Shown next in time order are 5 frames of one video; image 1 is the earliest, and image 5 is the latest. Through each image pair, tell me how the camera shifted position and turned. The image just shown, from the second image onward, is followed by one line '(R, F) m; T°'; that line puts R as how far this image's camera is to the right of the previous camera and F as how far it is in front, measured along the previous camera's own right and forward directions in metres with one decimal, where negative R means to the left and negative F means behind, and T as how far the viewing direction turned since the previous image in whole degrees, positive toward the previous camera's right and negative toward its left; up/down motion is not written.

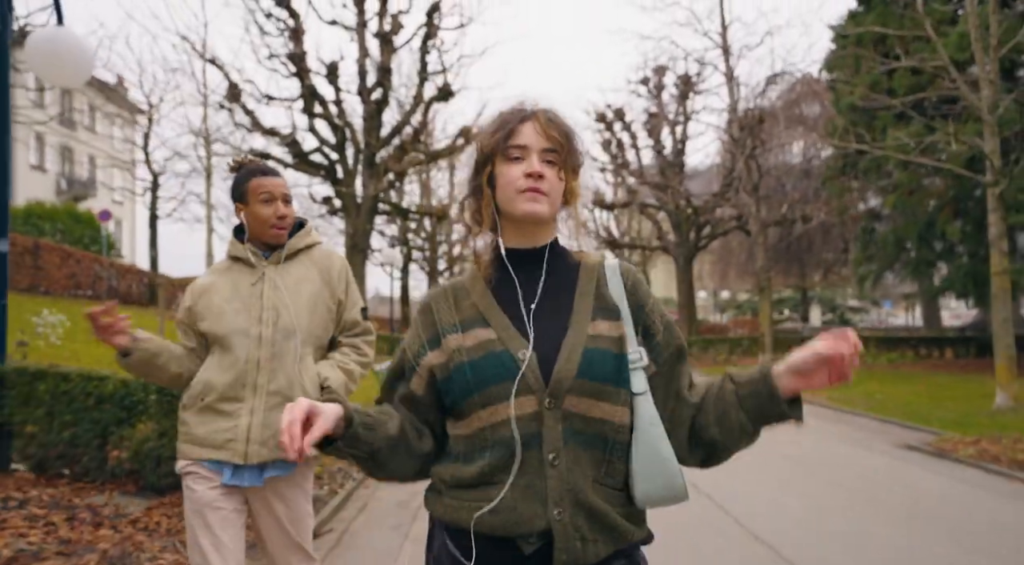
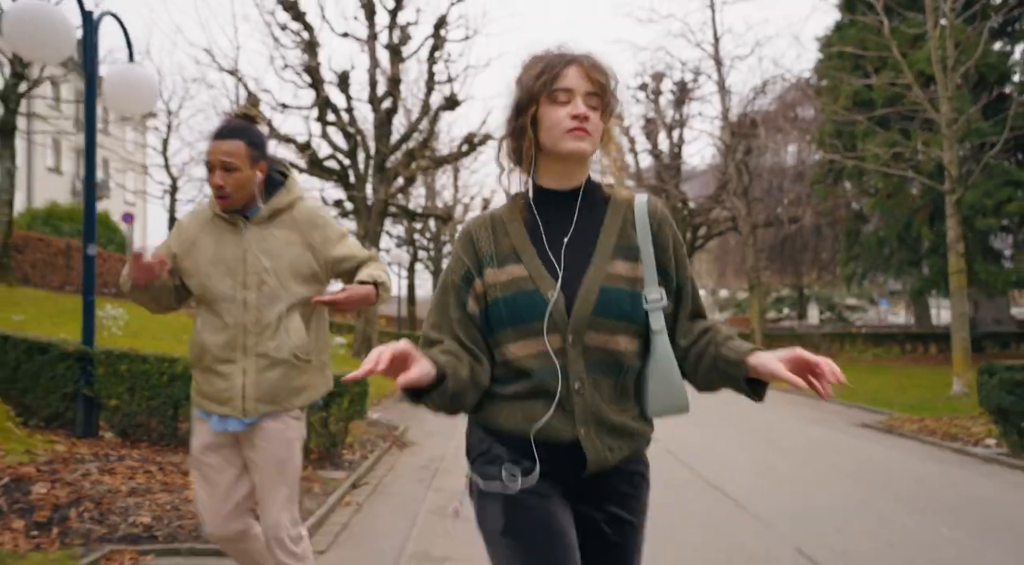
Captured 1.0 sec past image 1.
(0.0, -1.3) m; 0°
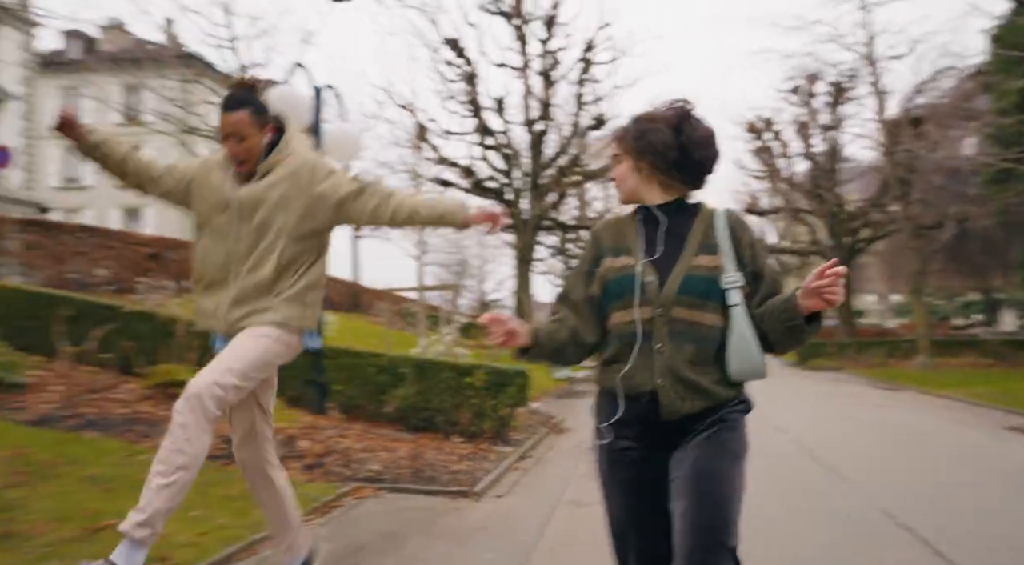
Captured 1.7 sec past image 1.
(+0.2, -1.5) m; -12°
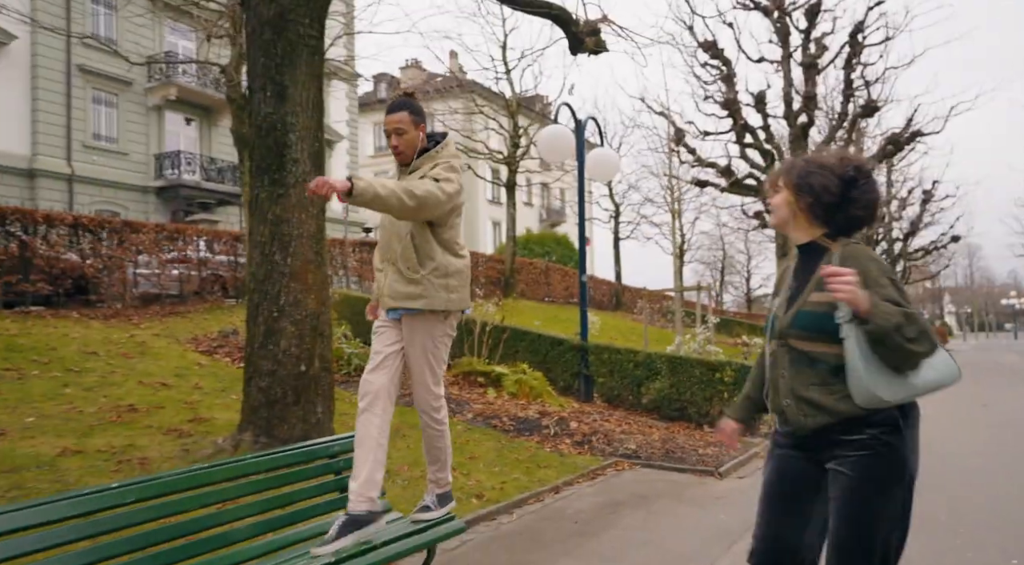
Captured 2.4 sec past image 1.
(+0.4, -1.3) m; -21°
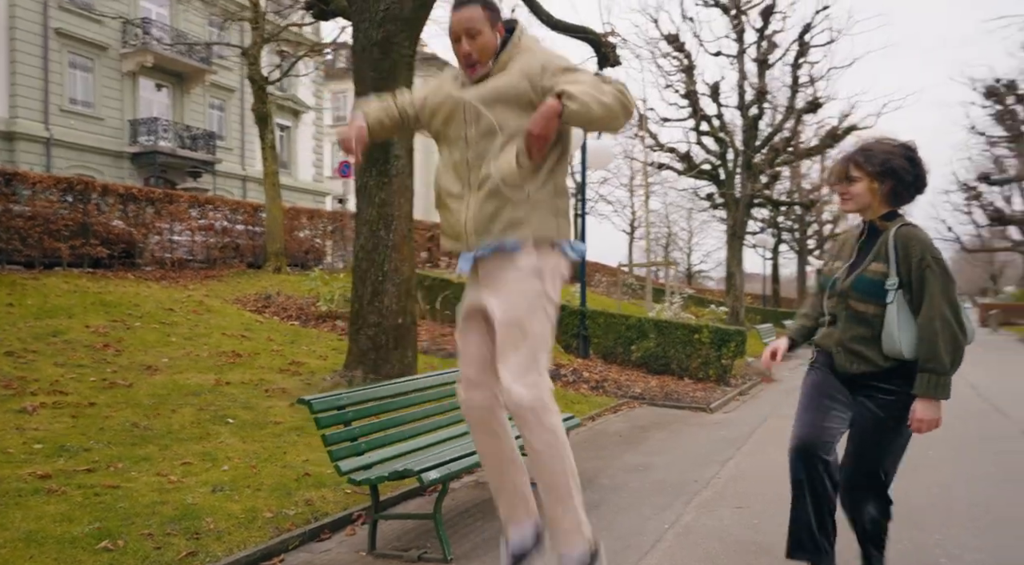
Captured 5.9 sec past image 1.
(-1.4, -1.8) m; +5°
